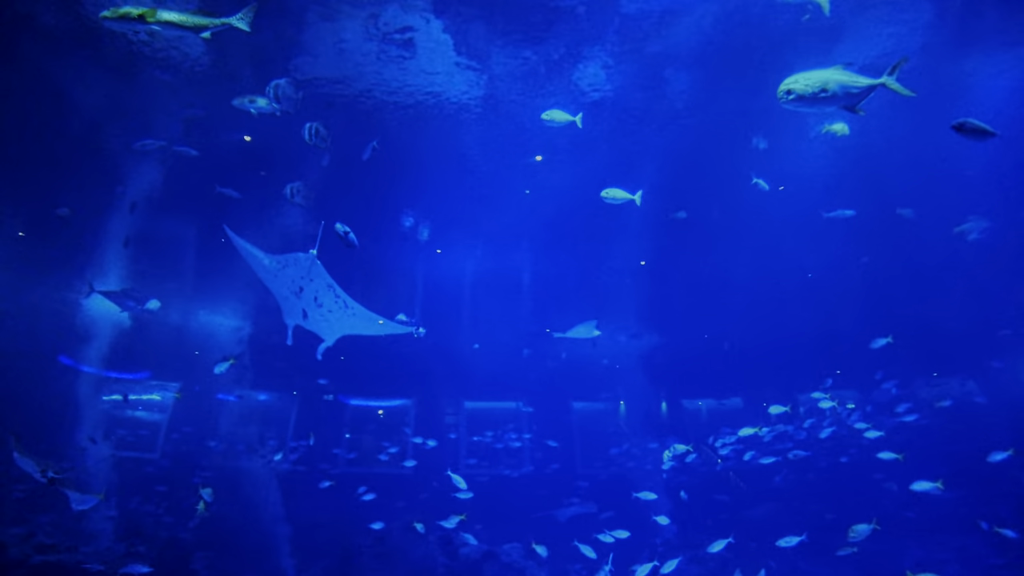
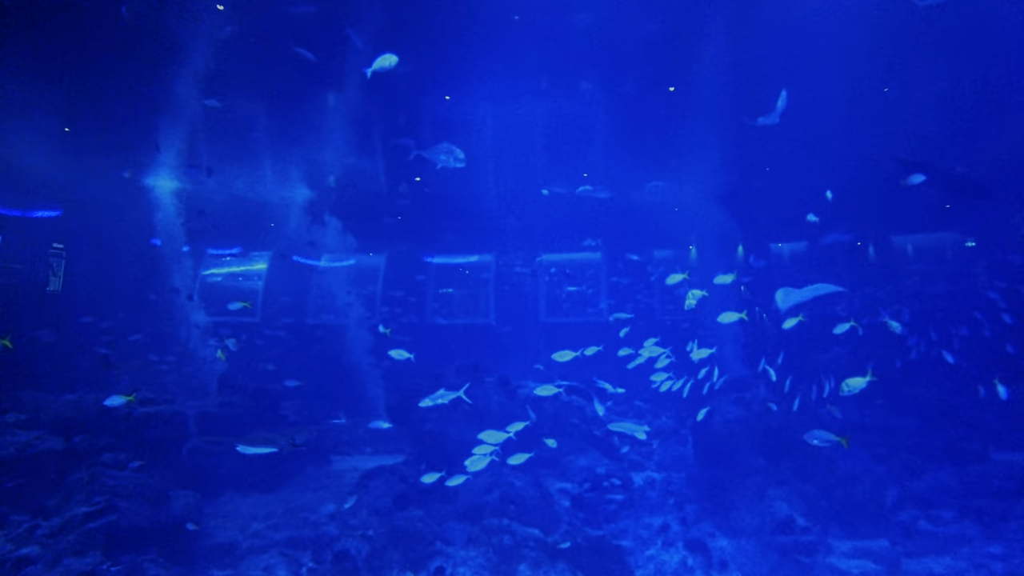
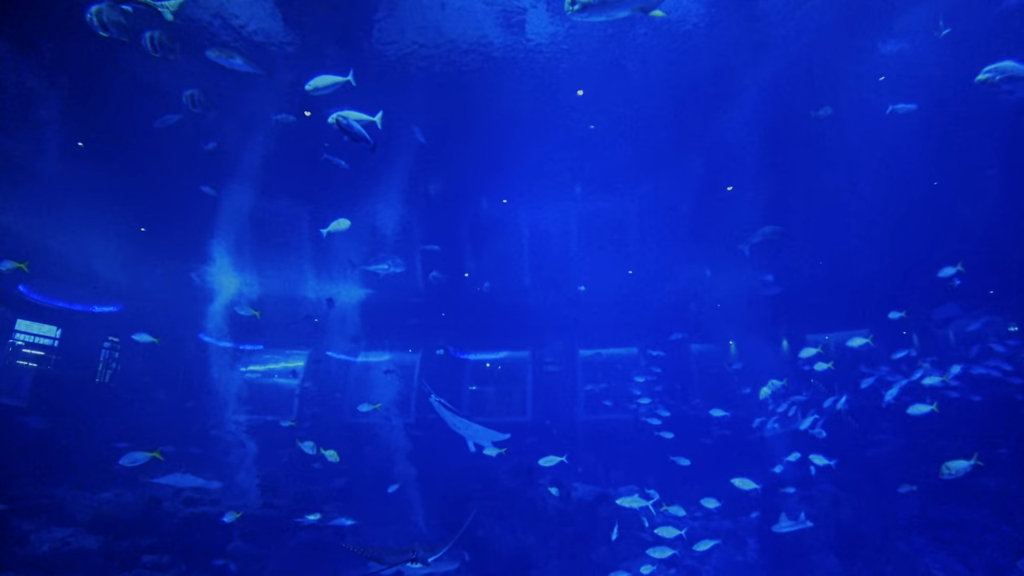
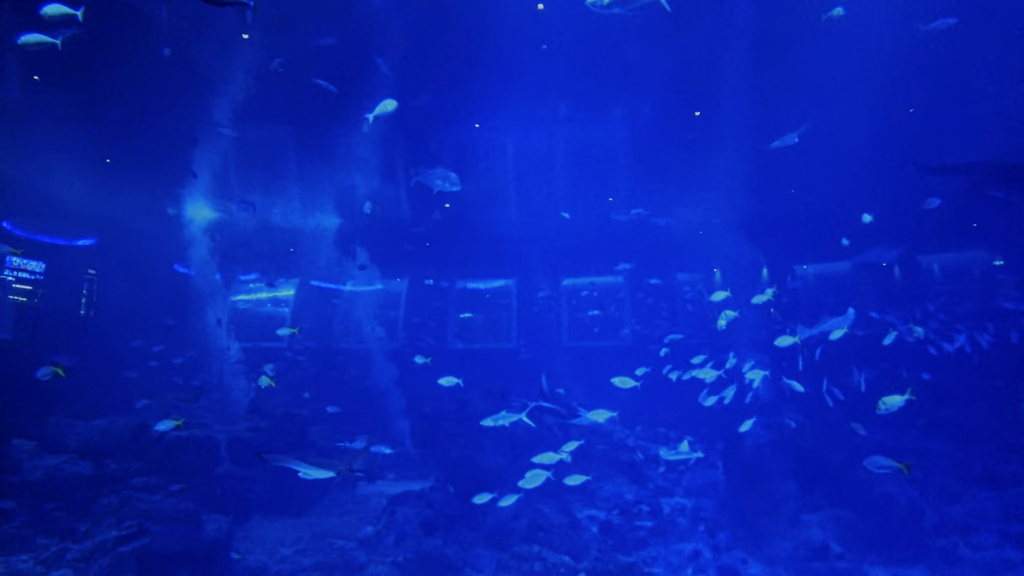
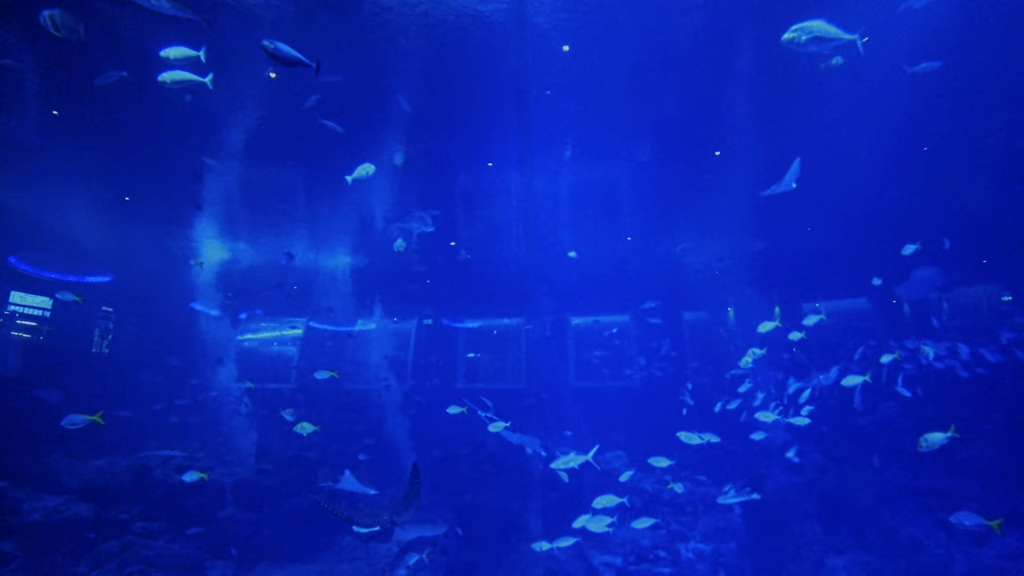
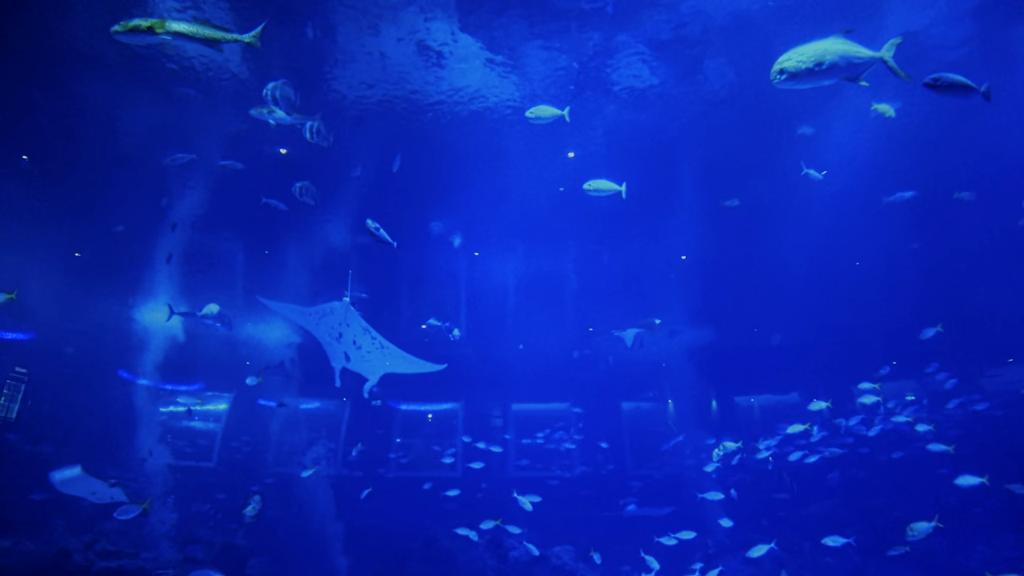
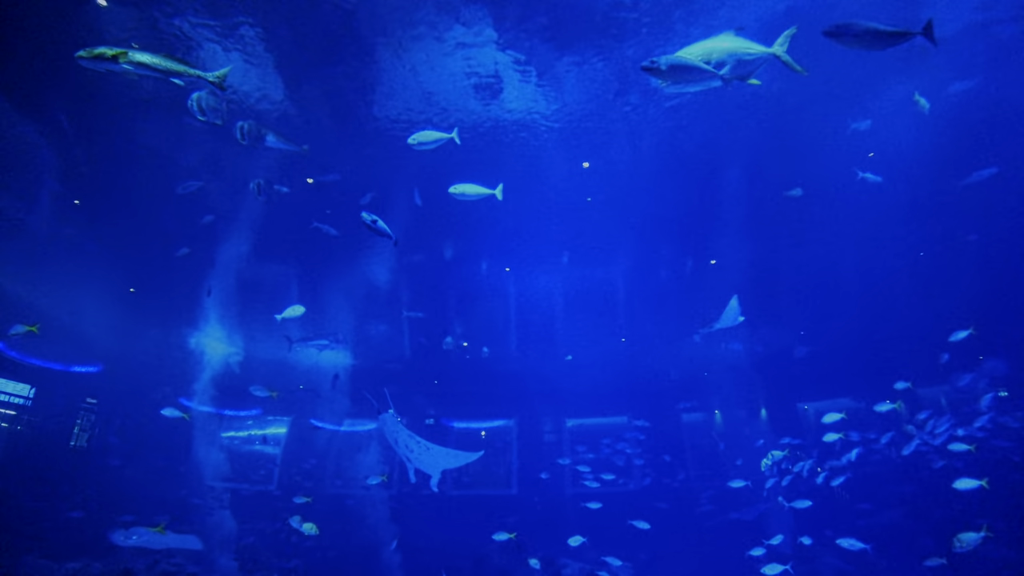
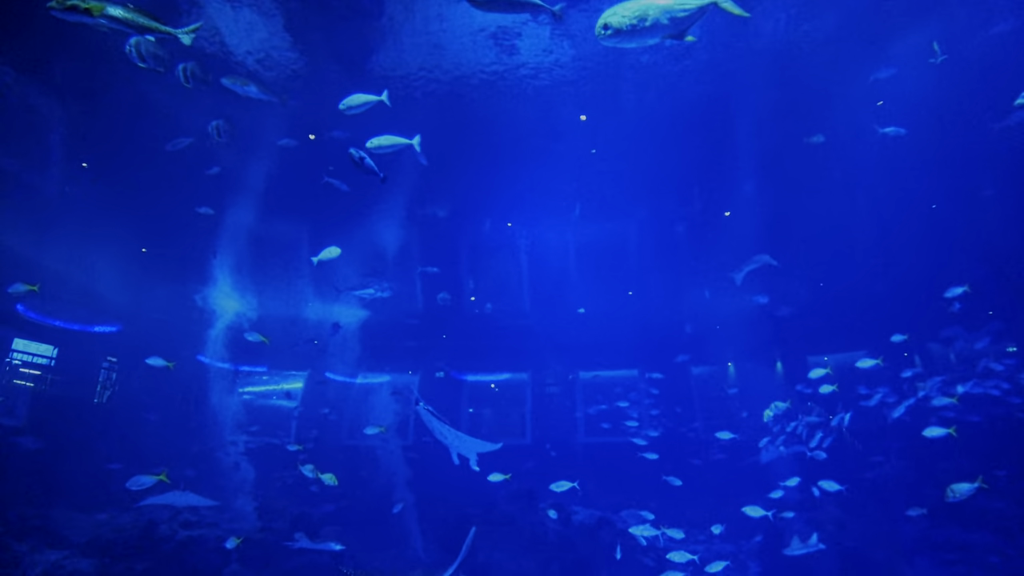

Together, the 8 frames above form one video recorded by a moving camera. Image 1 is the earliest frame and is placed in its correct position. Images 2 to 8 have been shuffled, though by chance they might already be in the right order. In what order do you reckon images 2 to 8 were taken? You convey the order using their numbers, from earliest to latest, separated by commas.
6, 7, 8, 3, 5, 4, 2
